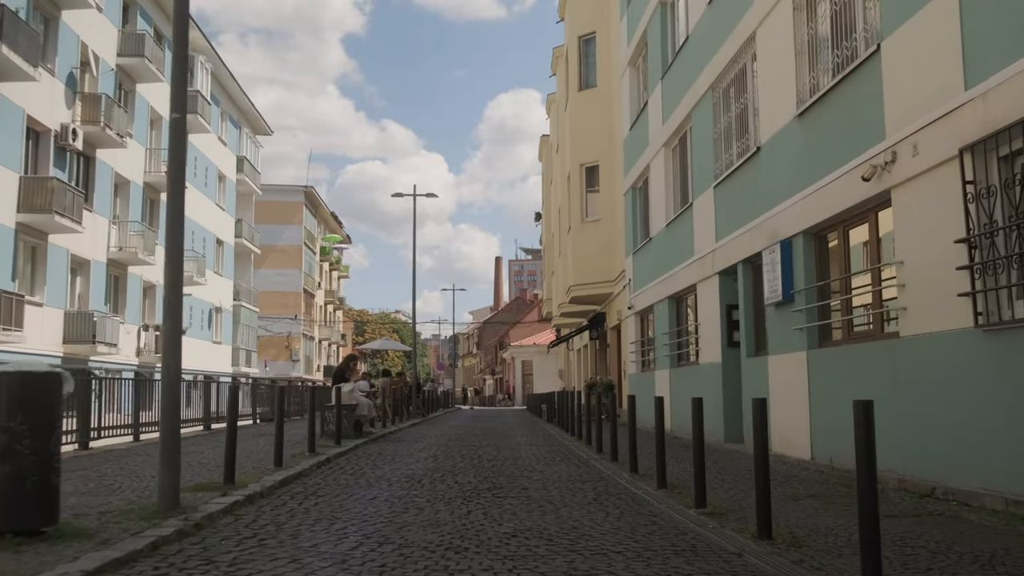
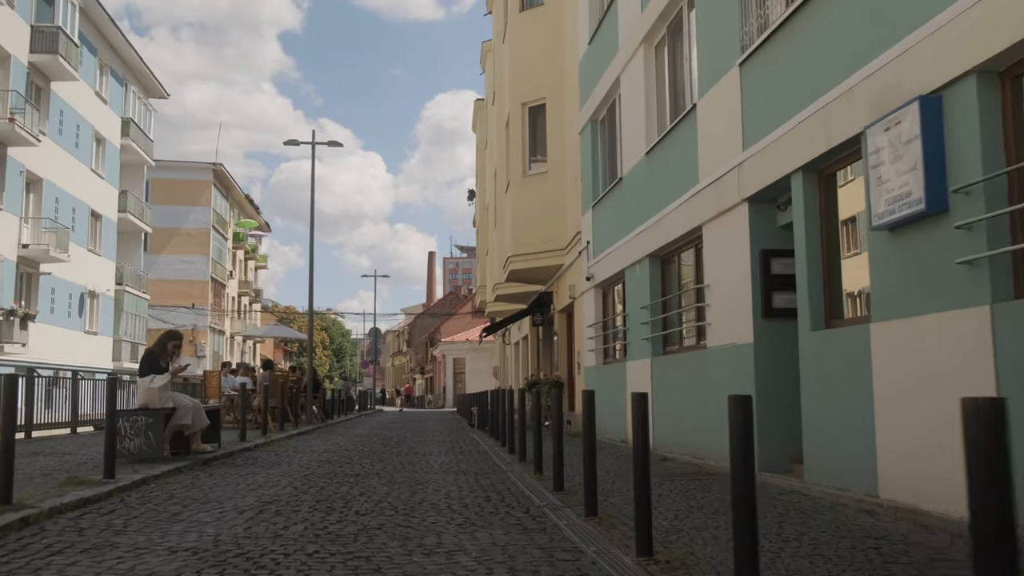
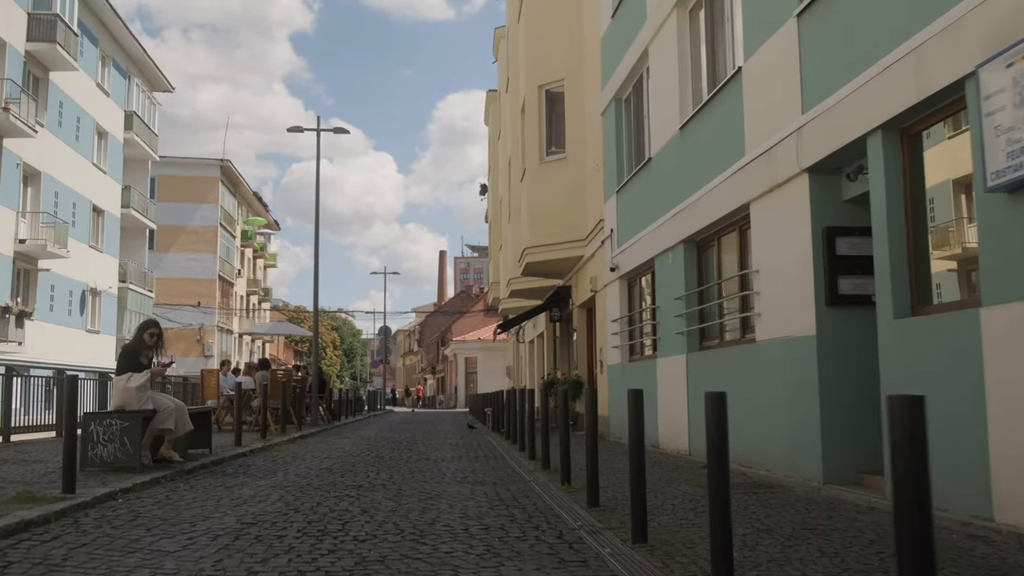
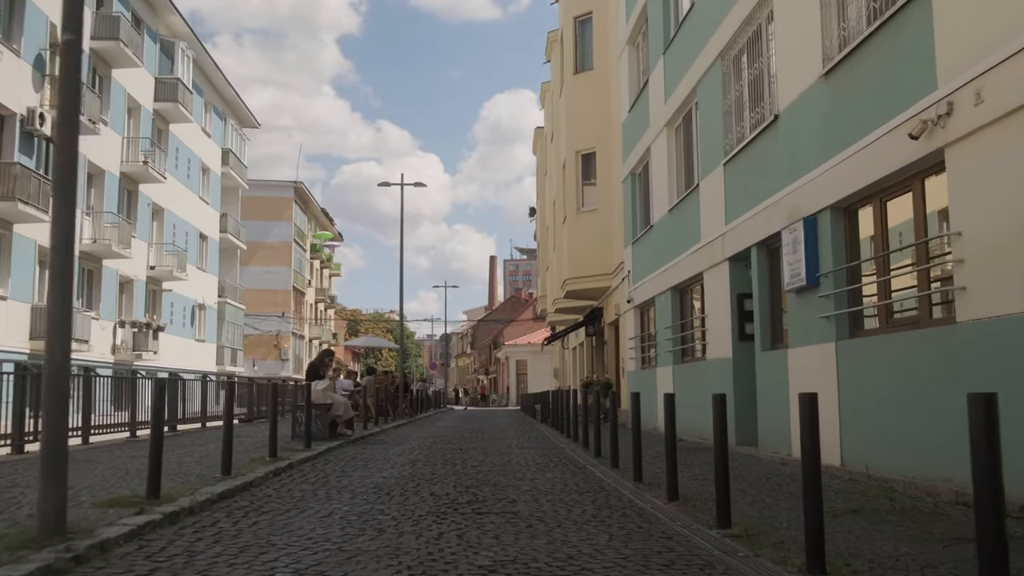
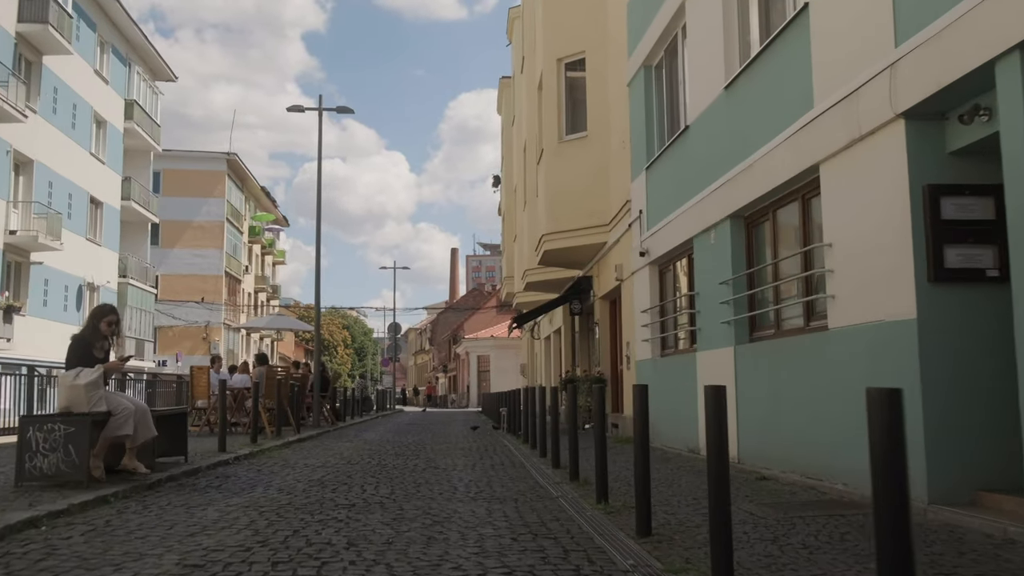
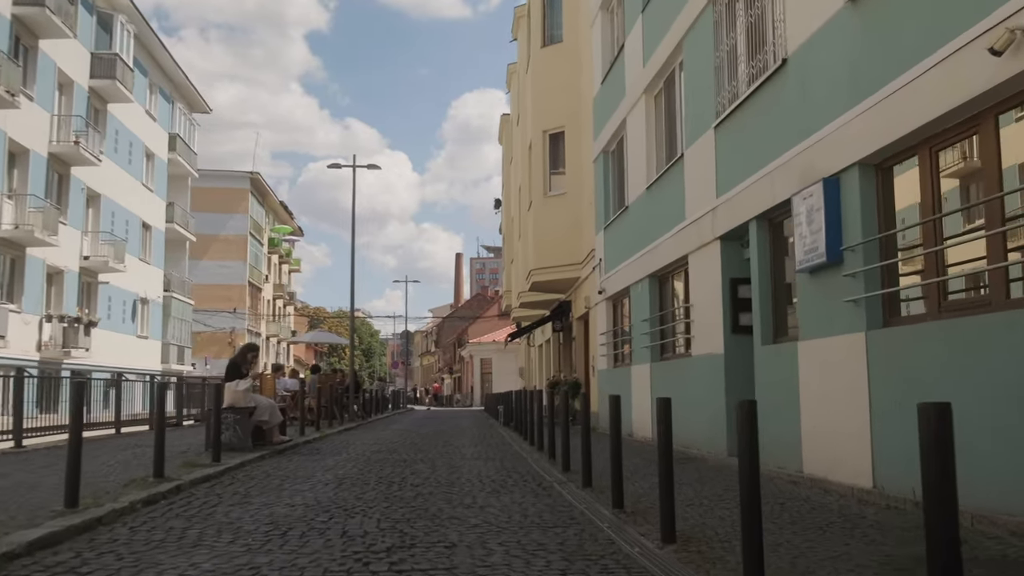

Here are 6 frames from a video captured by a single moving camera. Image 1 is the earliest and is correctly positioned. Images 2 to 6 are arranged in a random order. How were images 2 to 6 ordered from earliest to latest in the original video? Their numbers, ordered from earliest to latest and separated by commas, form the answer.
4, 6, 2, 3, 5
